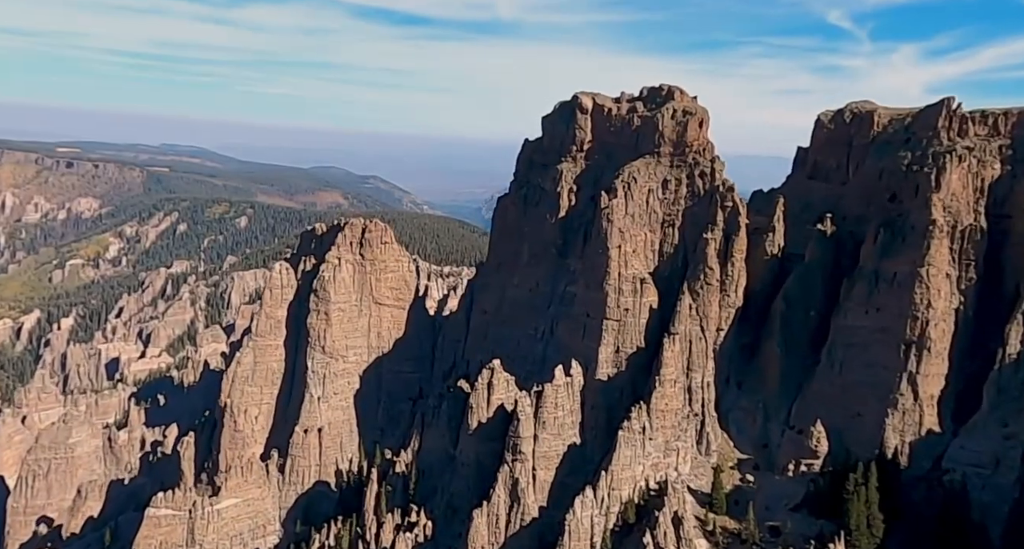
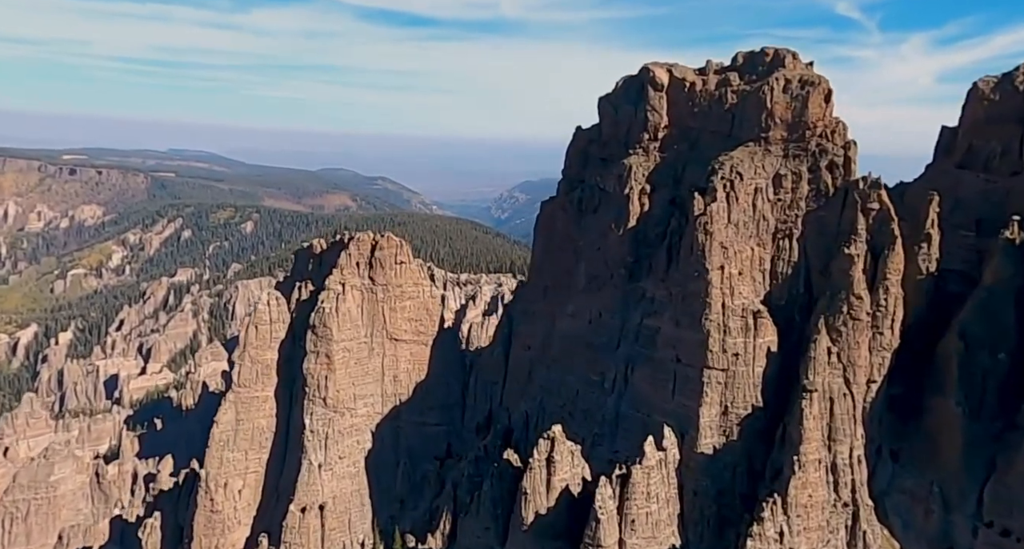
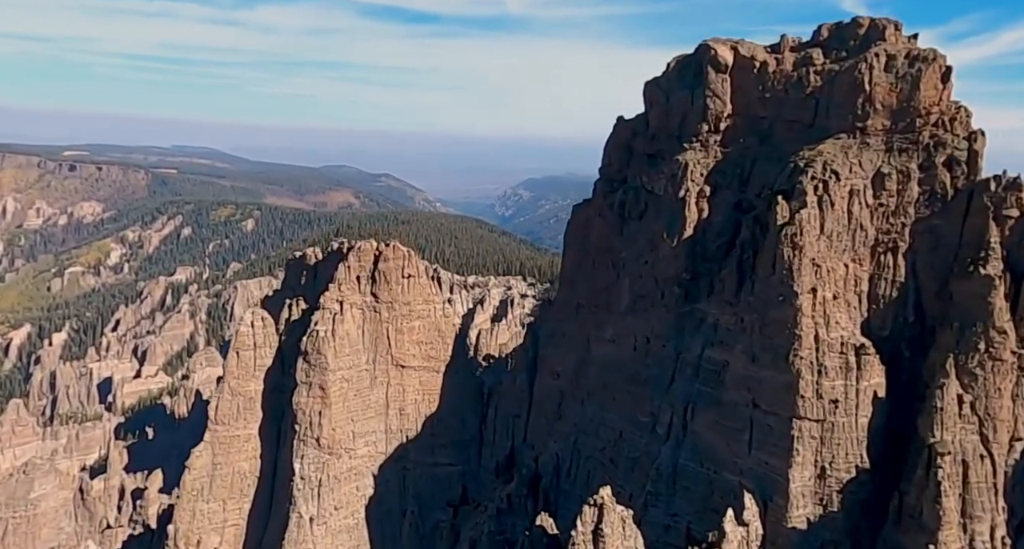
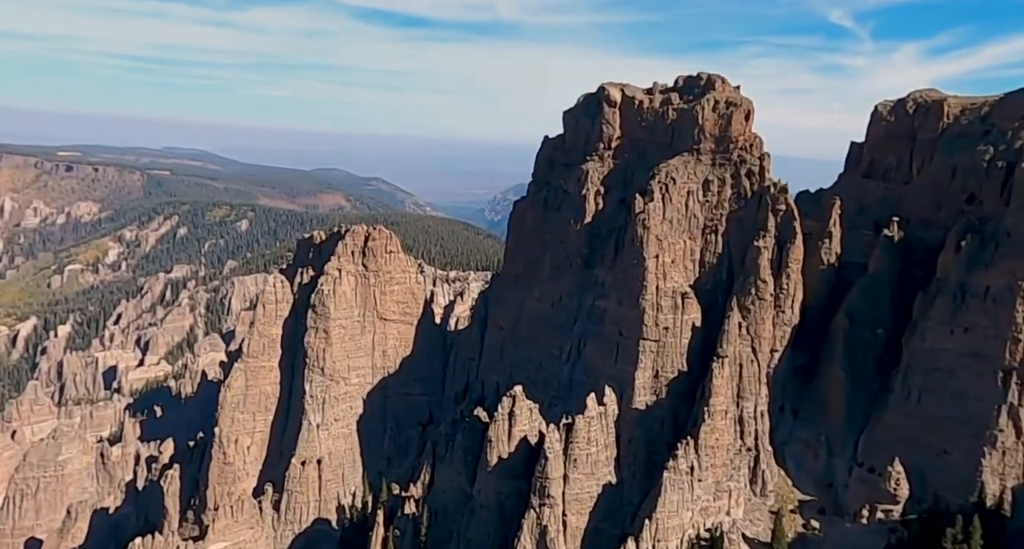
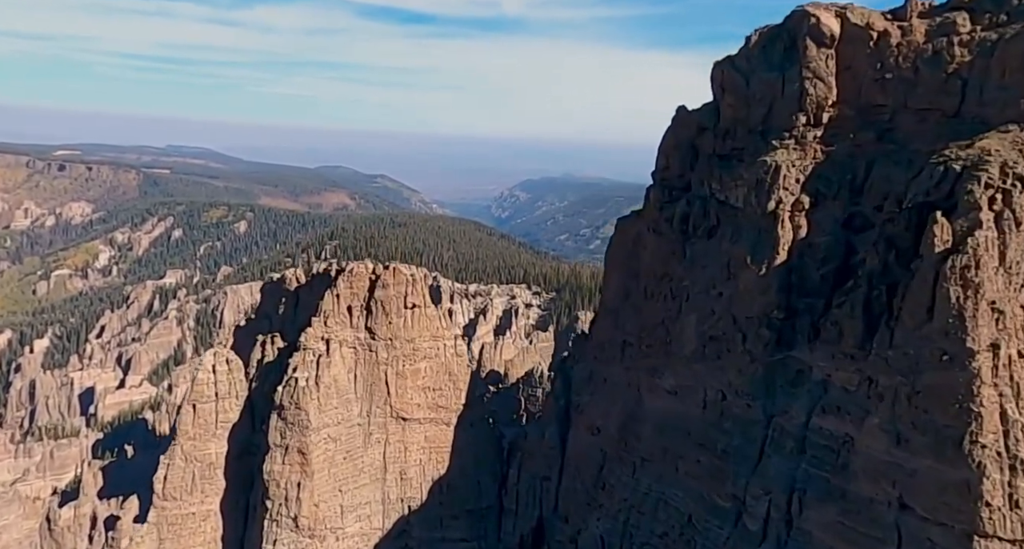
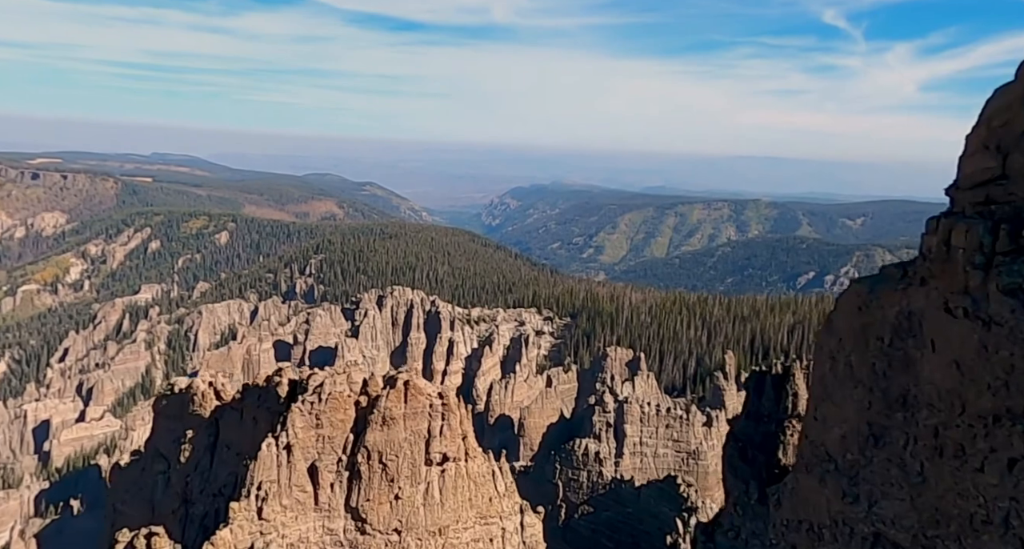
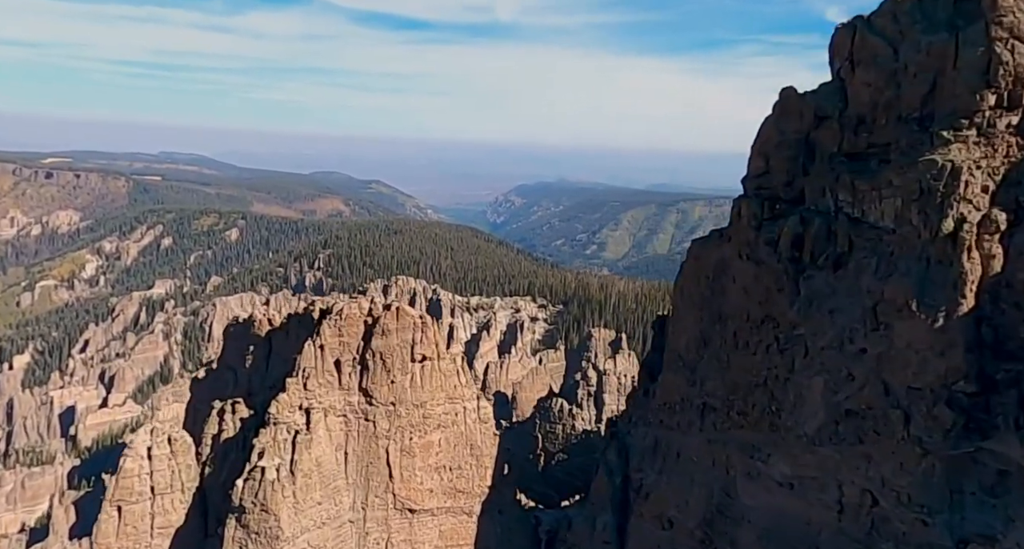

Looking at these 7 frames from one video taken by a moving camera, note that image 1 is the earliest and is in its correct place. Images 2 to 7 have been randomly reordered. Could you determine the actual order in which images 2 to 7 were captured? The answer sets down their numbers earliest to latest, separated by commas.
4, 2, 3, 5, 7, 6
